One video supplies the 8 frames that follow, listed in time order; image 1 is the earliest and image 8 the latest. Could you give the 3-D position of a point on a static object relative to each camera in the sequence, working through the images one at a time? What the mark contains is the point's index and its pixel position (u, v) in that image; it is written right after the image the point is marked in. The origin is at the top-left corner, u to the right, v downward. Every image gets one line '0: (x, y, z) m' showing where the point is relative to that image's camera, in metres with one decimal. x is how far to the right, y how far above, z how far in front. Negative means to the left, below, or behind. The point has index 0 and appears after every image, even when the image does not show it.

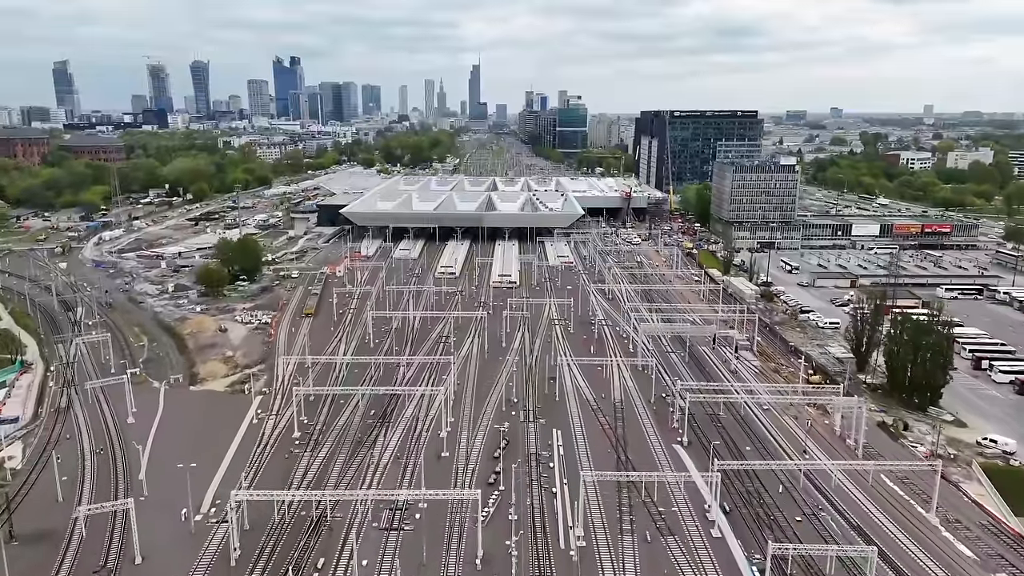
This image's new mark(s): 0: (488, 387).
0: (-0.6, -2.4, +18.7) m
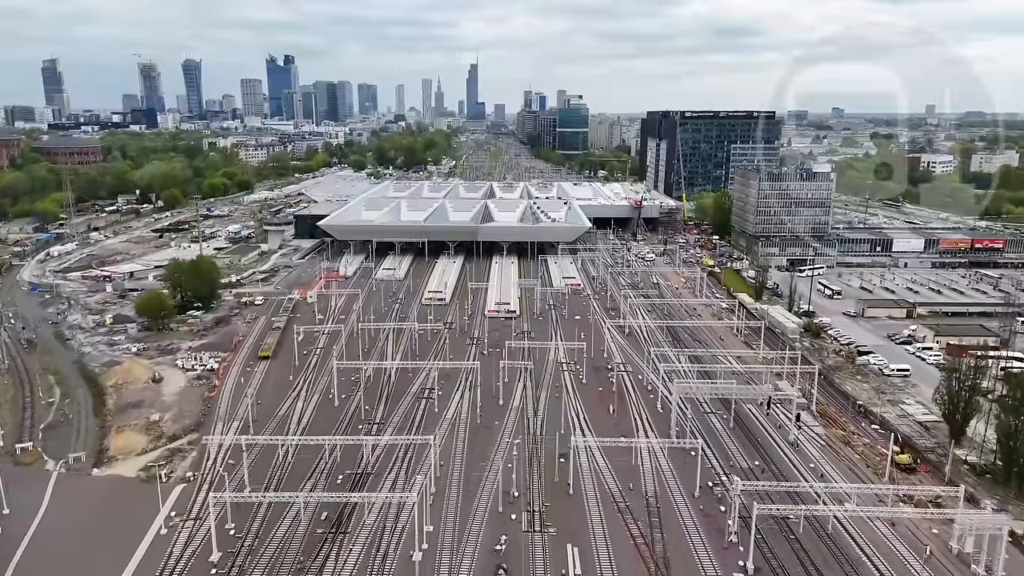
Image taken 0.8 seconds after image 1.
0: (-0.6, -3.5, +14.3) m
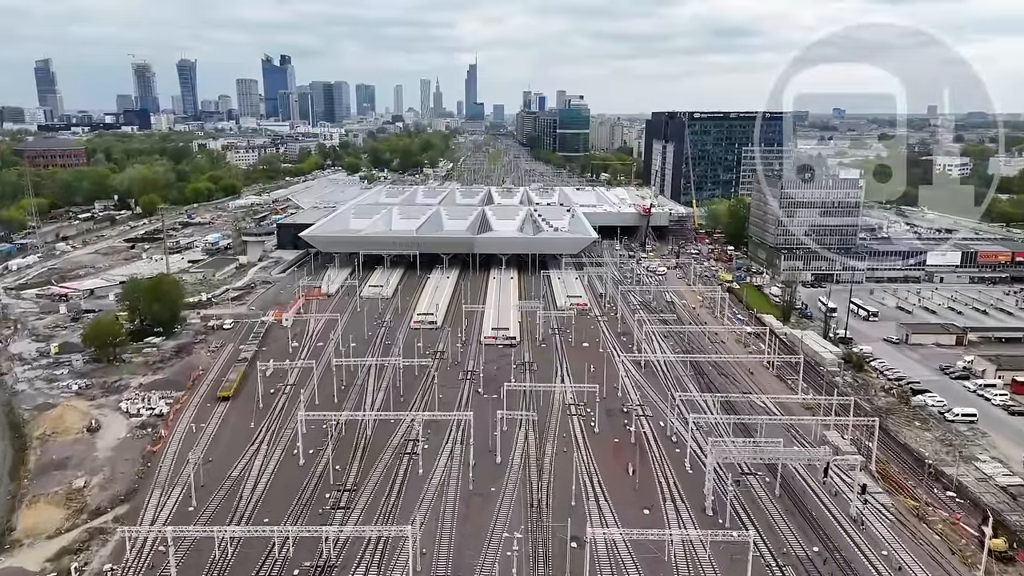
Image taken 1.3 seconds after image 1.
0: (-0.6, -4.1, +11.4) m
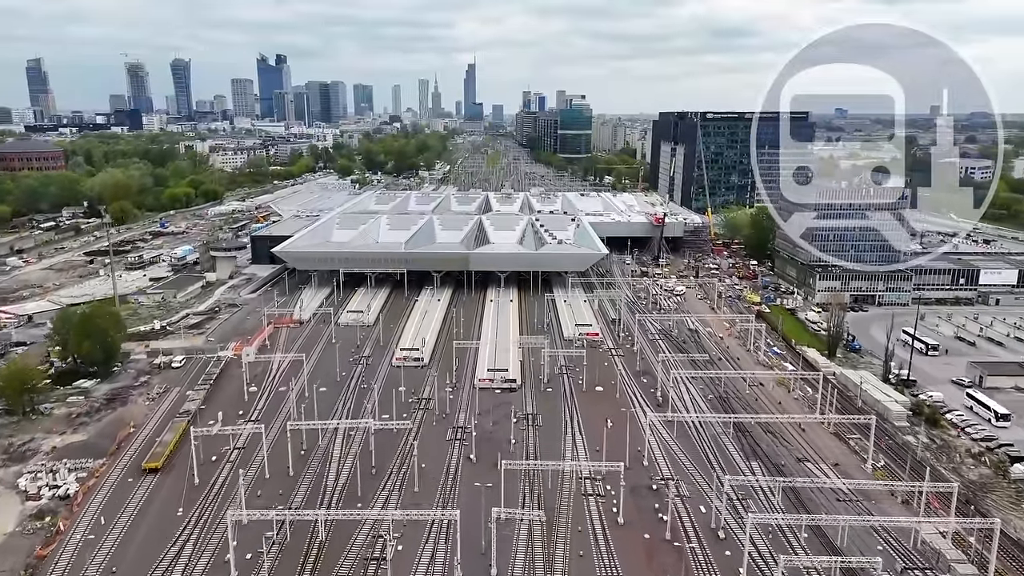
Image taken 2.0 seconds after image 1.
0: (-0.6, -5.0, +7.8) m
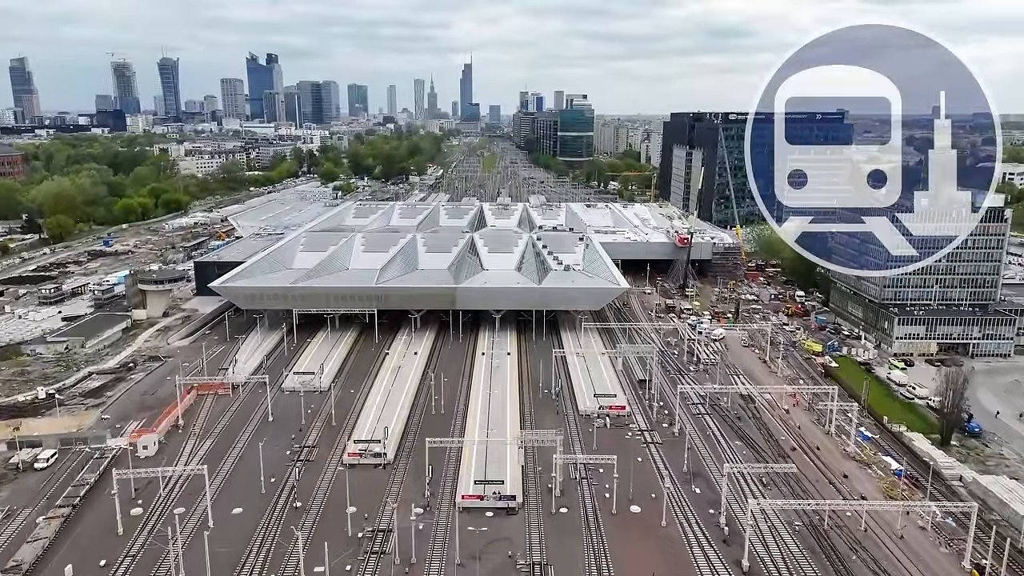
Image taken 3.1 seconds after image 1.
0: (-0.6, -6.3, +2.0) m
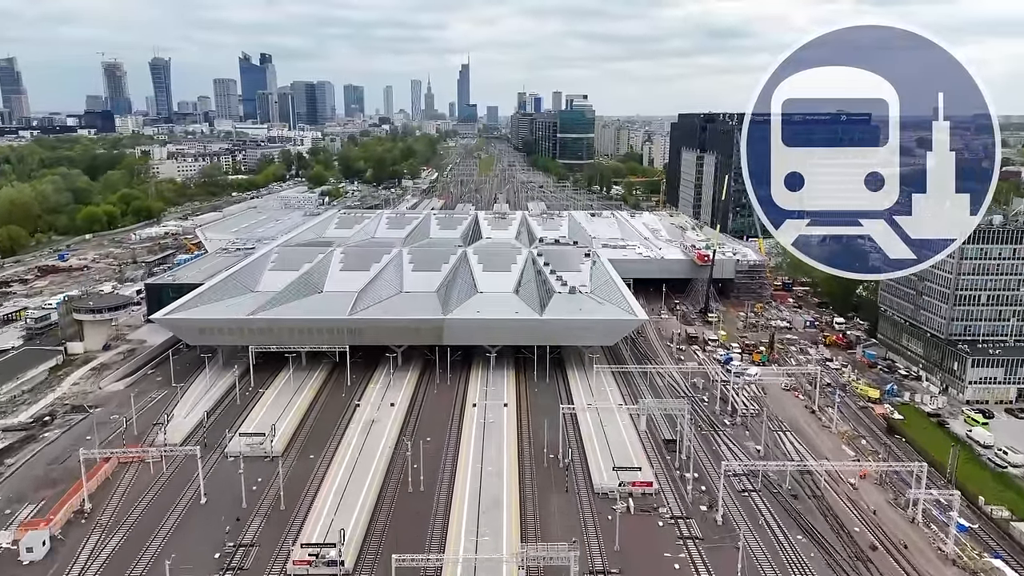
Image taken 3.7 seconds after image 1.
0: (-0.6, -7.1, -1.6) m
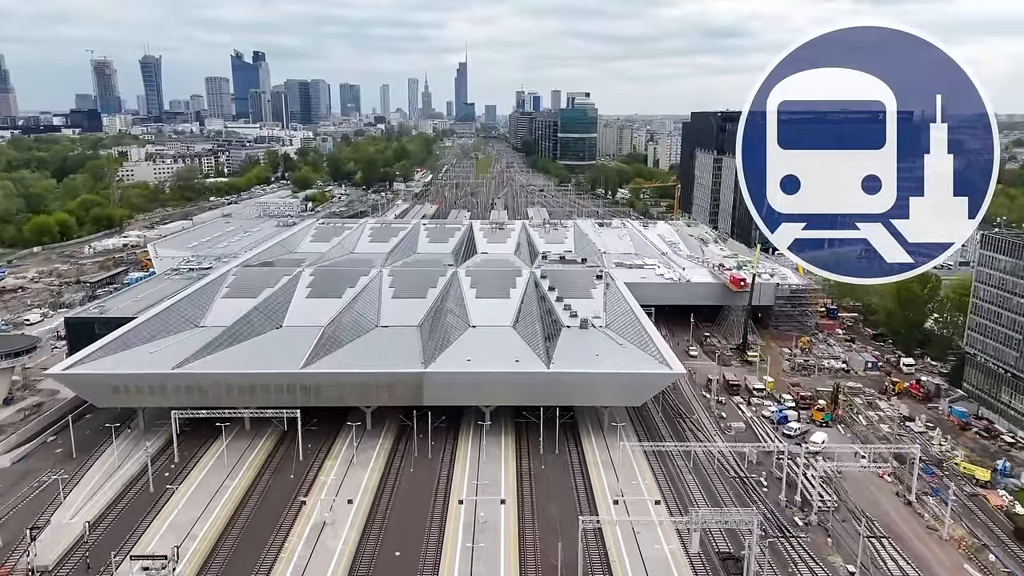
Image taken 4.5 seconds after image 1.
0: (-0.6, -8.0, -6.0) m
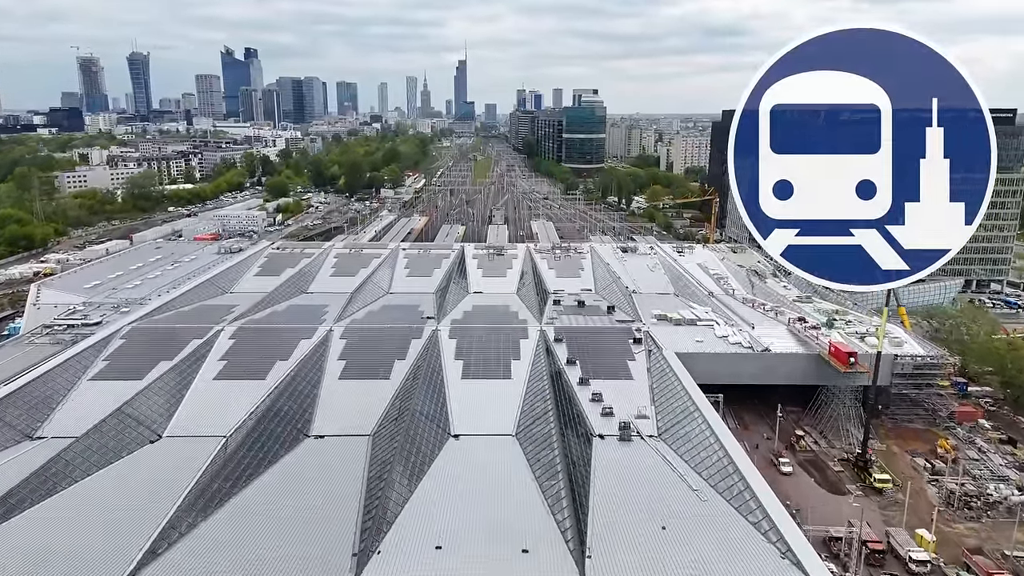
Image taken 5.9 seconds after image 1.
0: (-0.5, -9.7, -13.2) m
